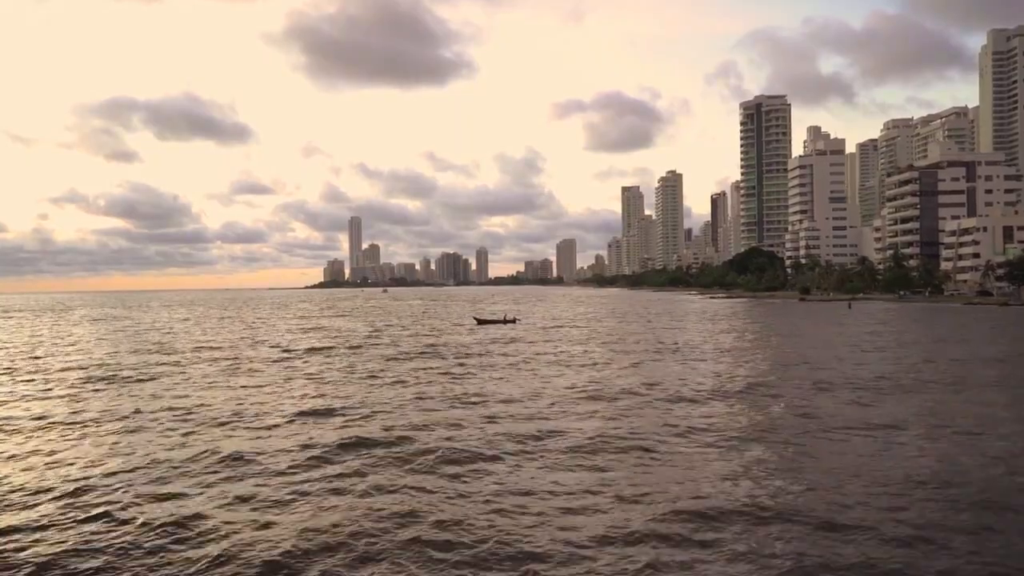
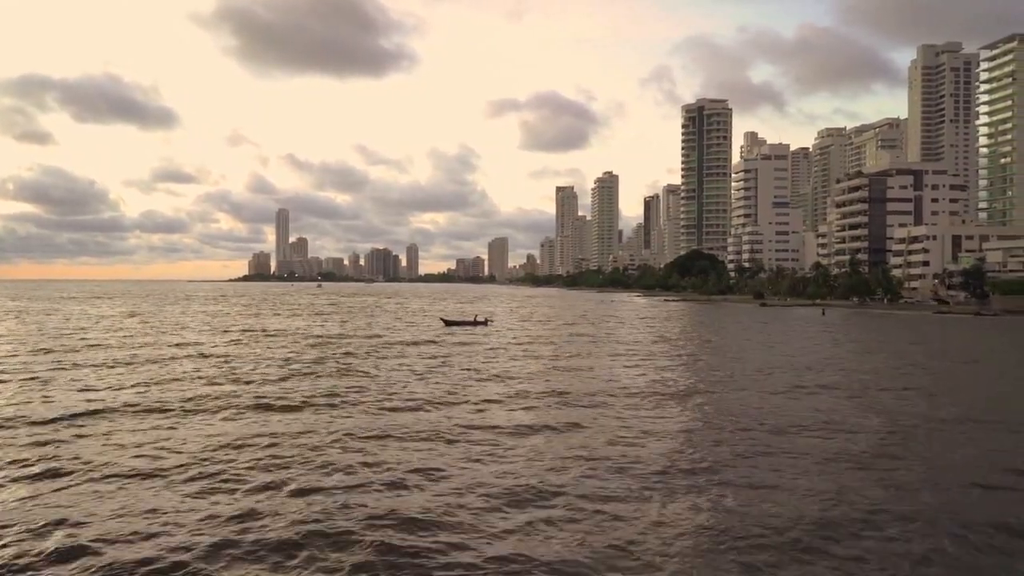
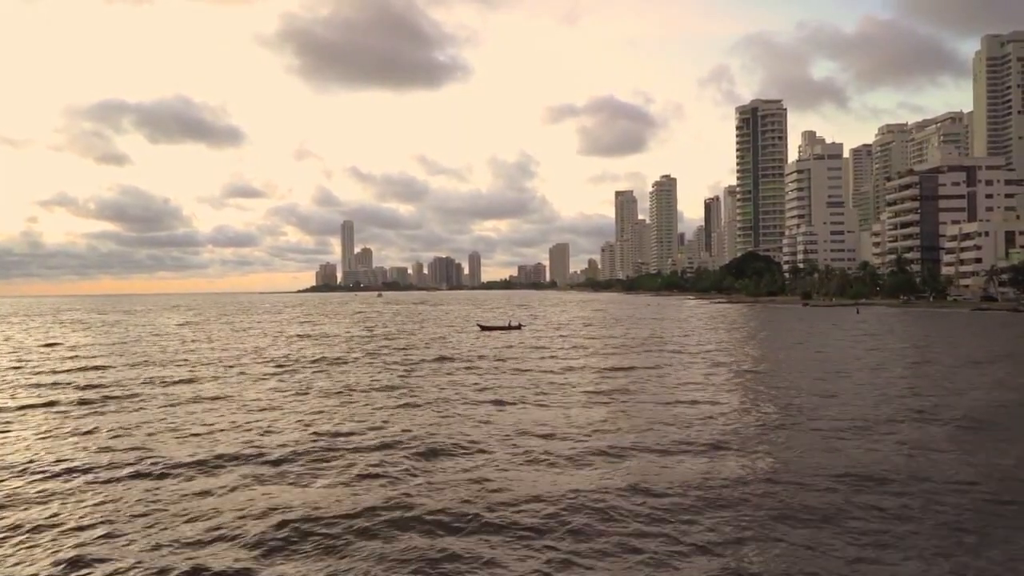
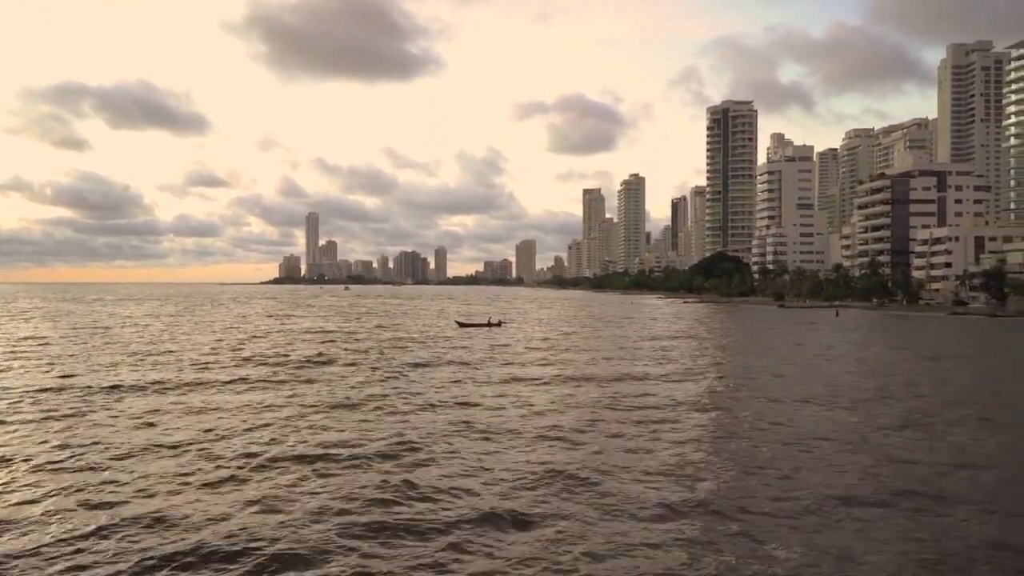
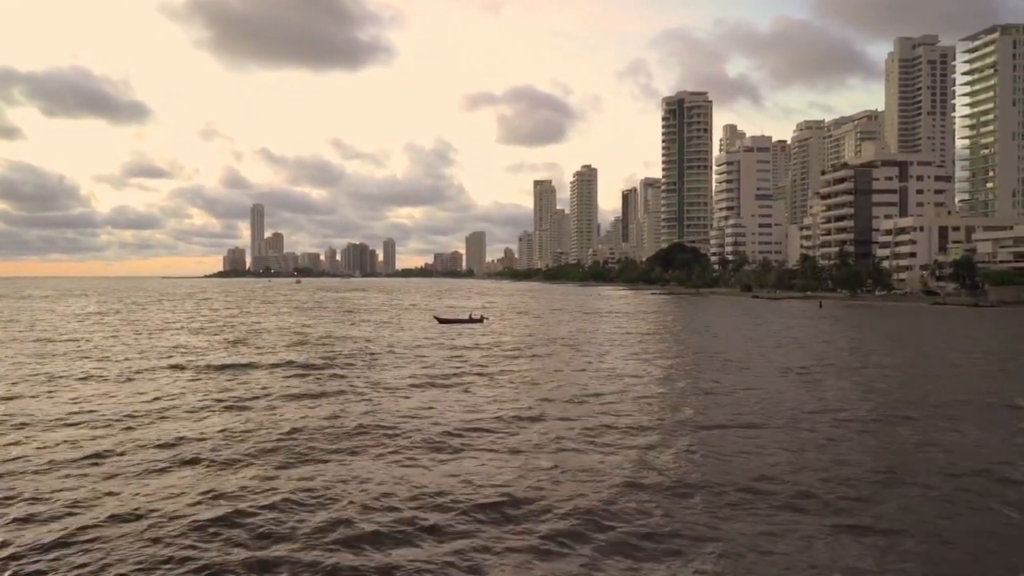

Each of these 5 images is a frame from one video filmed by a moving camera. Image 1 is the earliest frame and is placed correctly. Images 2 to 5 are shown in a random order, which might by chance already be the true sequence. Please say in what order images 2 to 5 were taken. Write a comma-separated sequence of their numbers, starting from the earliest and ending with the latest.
3, 4, 2, 5
